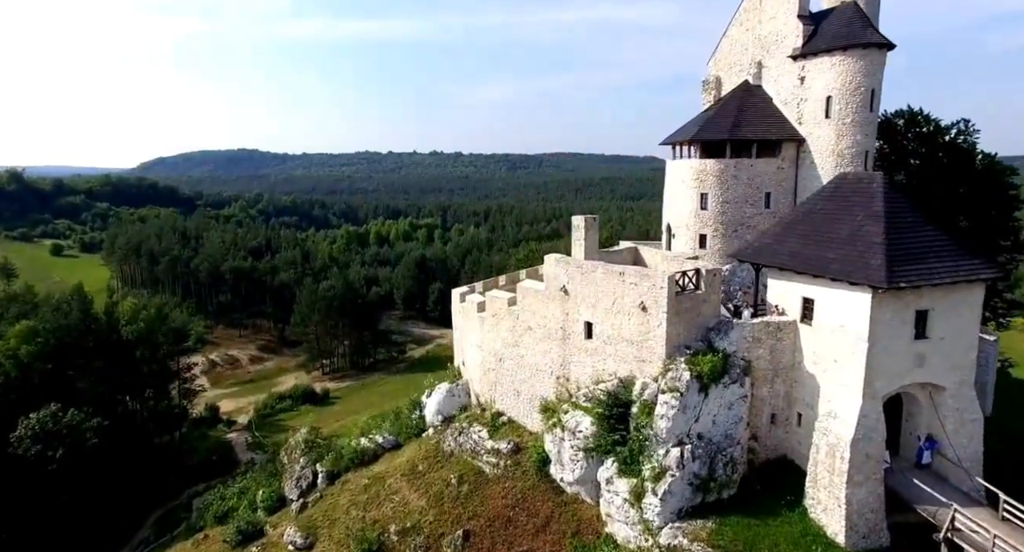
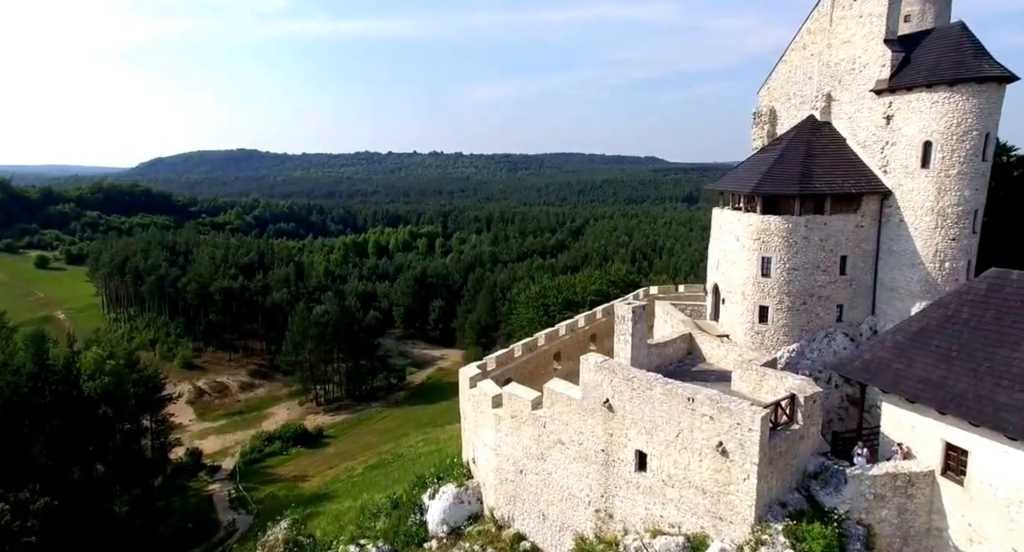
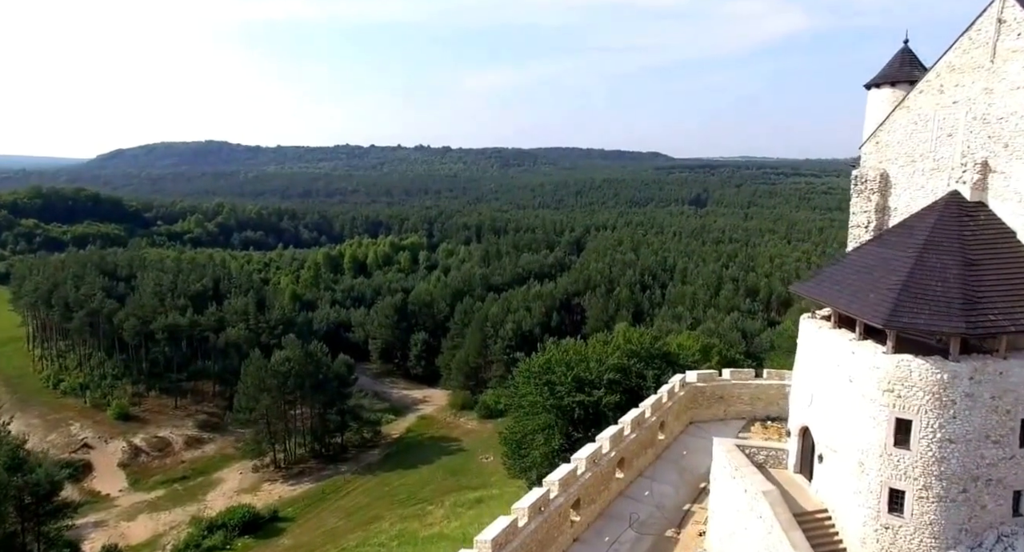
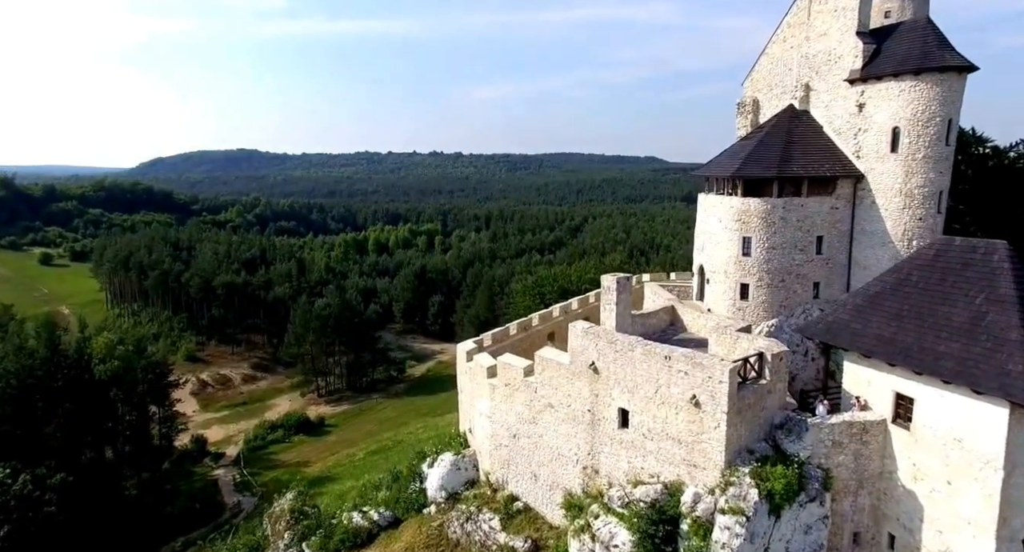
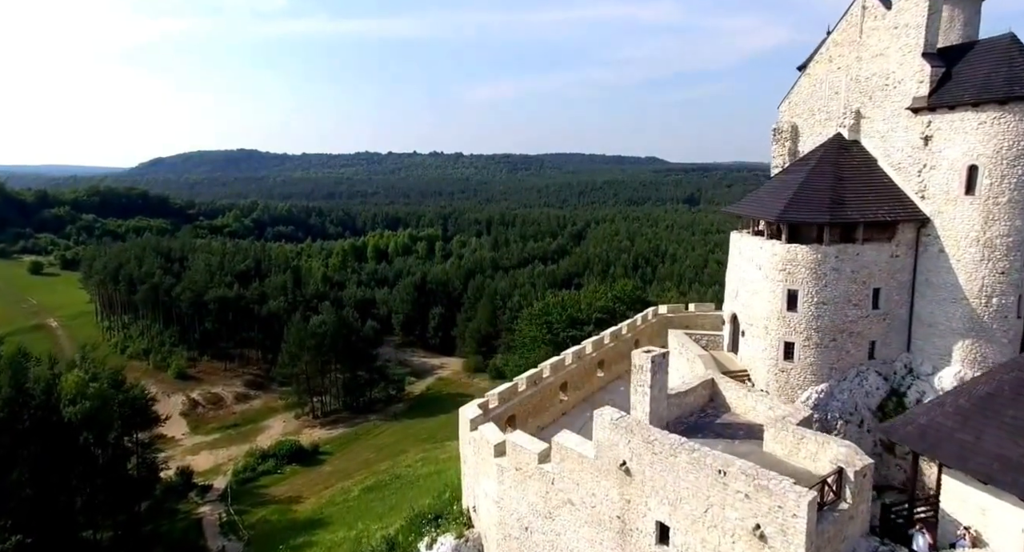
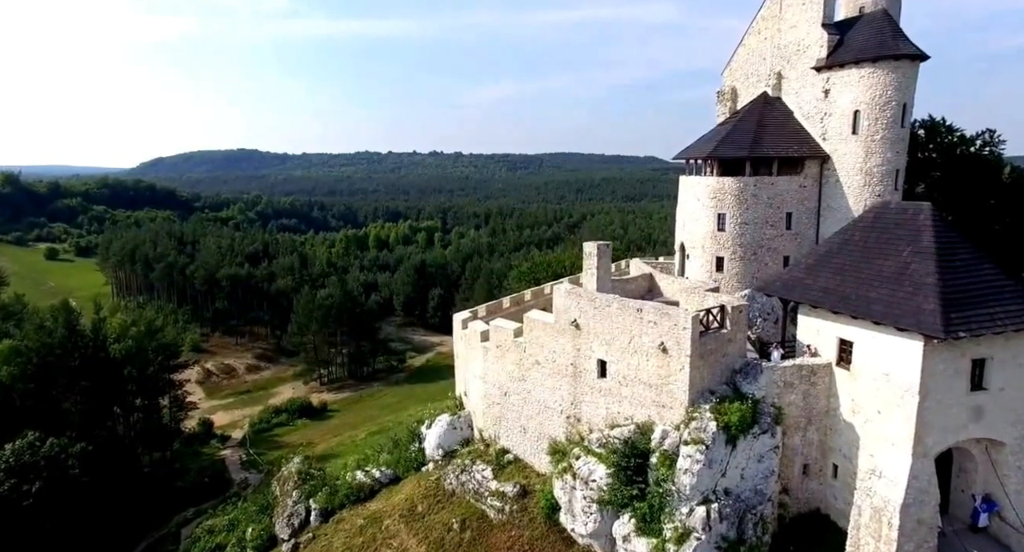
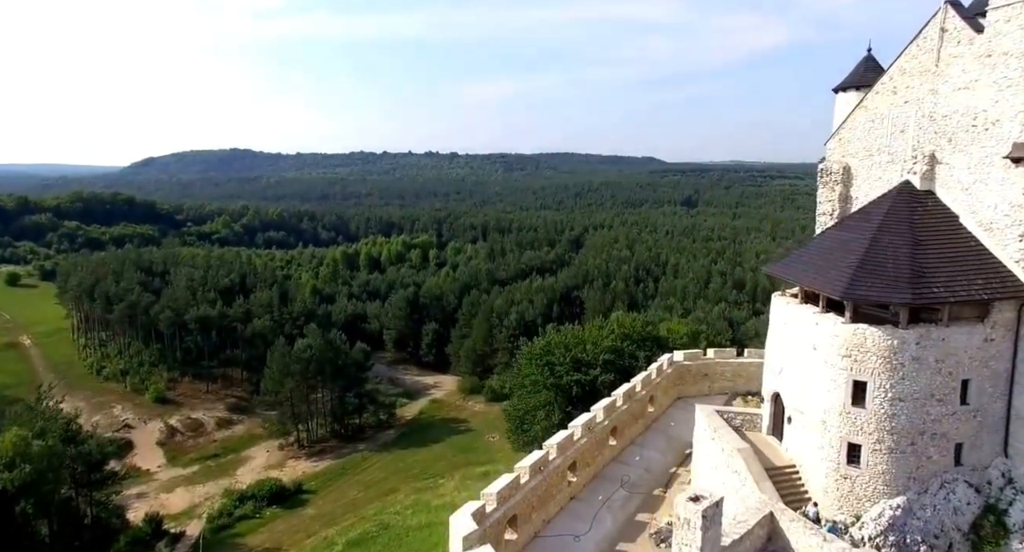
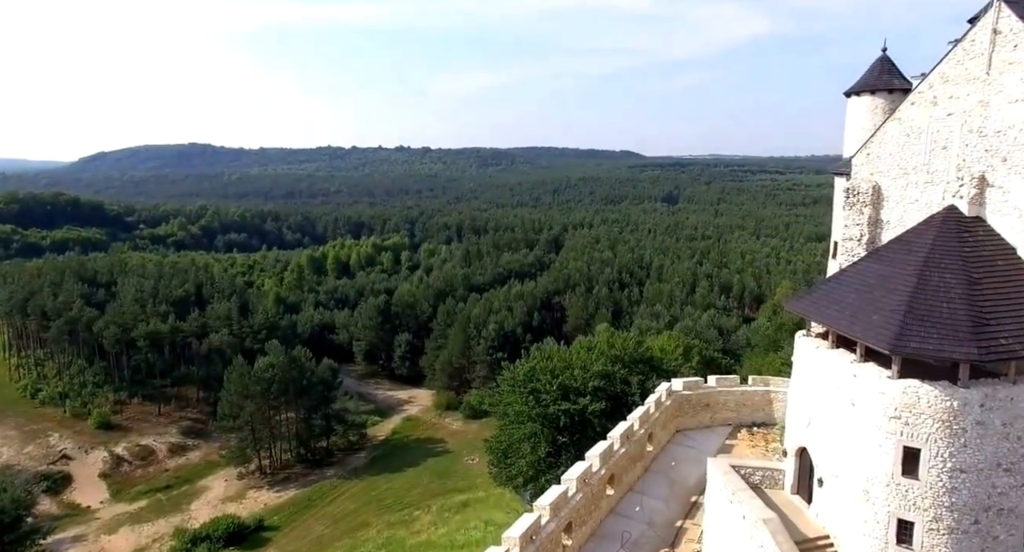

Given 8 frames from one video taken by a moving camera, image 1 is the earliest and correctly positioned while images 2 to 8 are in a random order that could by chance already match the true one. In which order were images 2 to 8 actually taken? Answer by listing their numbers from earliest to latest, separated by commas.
6, 4, 2, 5, 7, 3, 8
